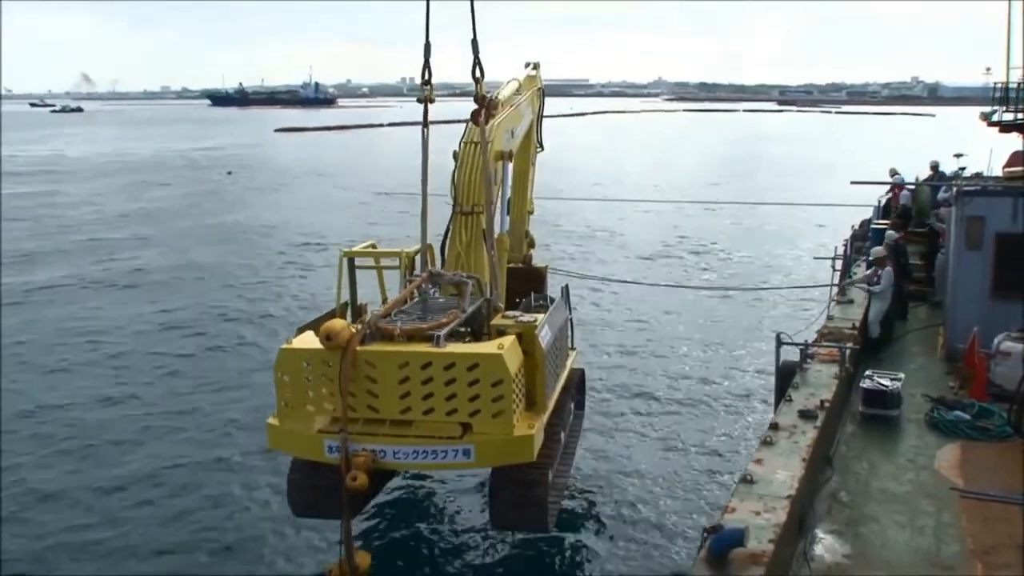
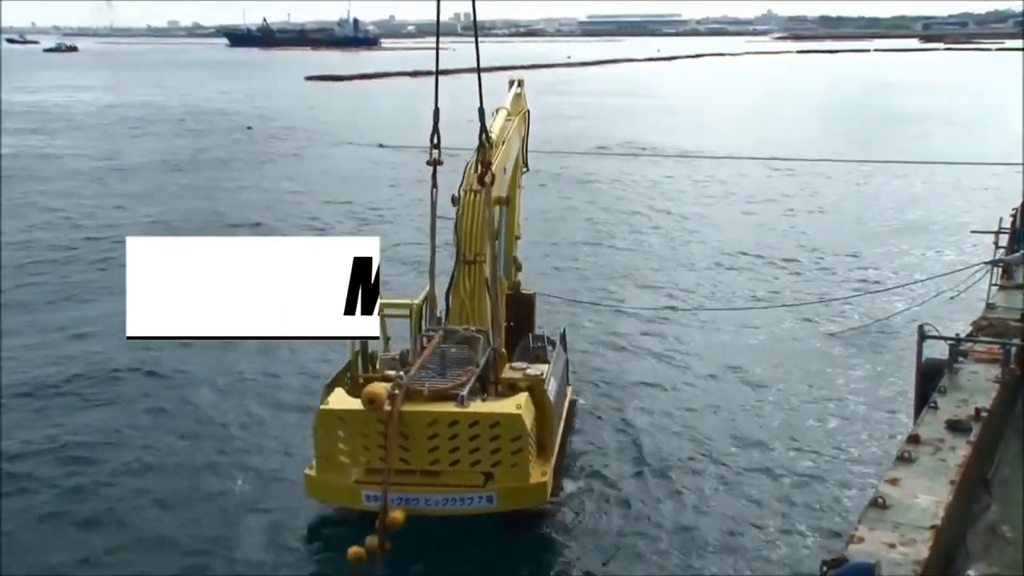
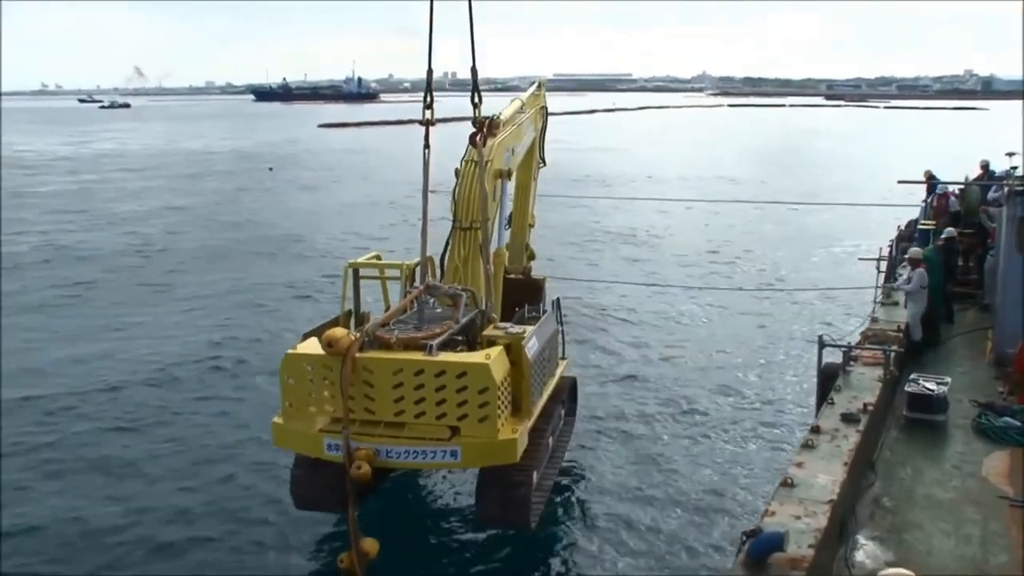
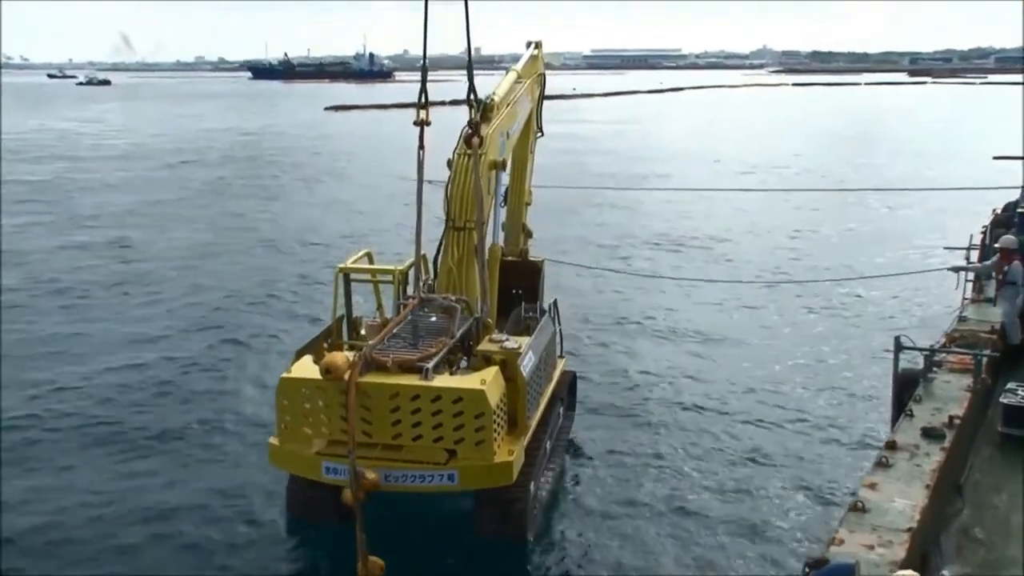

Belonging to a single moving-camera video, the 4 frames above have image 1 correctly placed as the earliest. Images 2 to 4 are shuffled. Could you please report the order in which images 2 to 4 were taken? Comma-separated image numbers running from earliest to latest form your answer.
3, 4, 2
